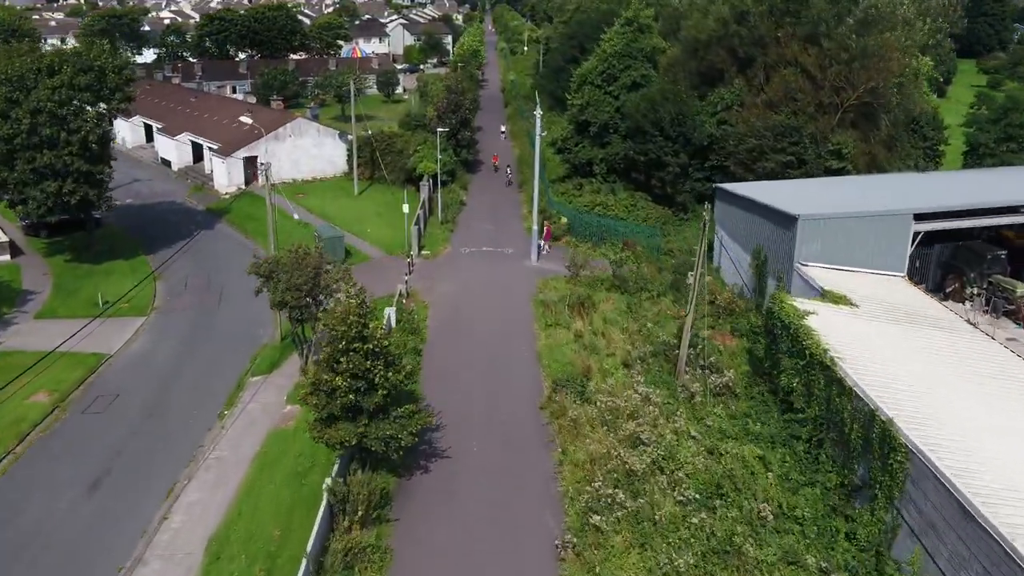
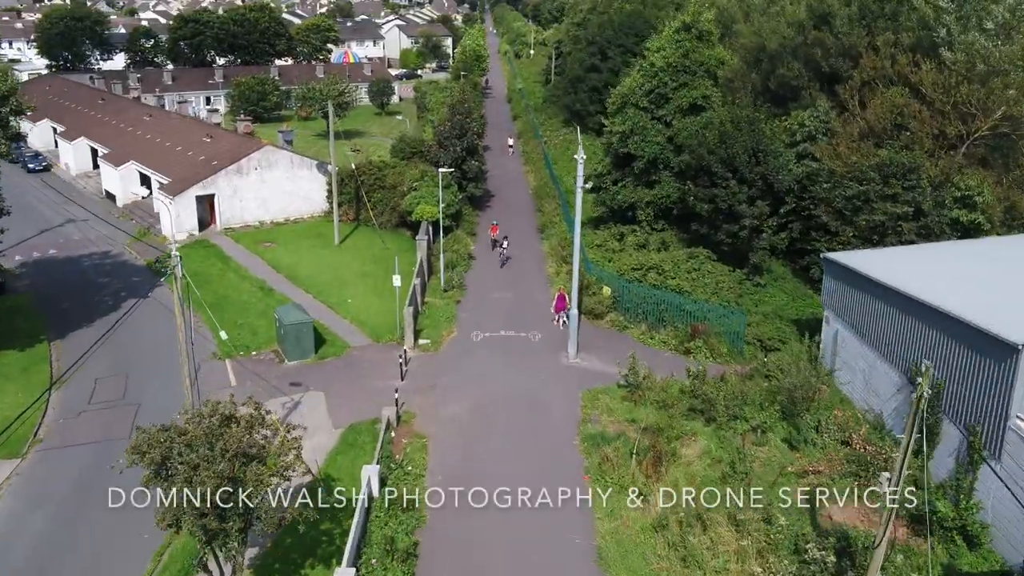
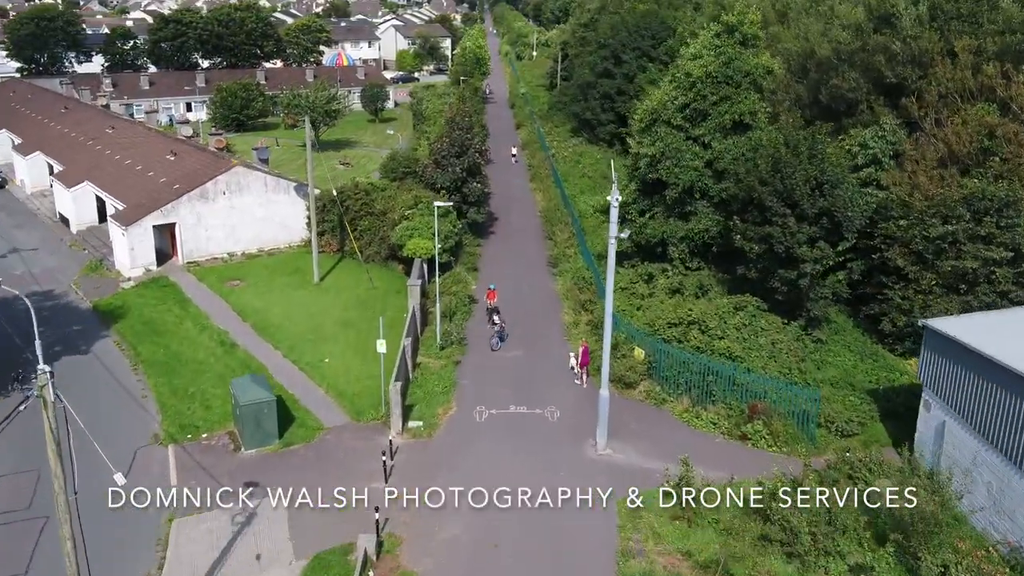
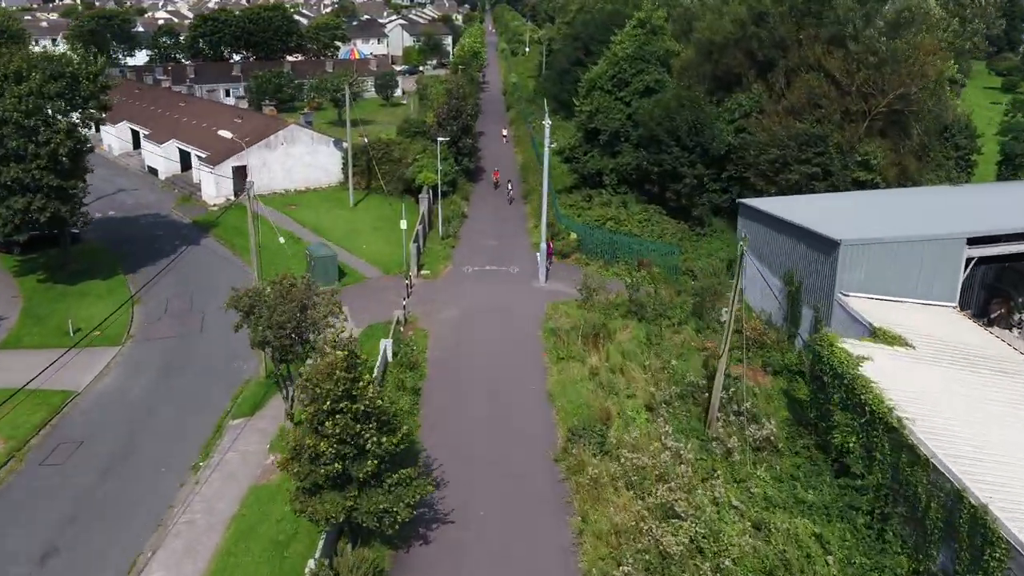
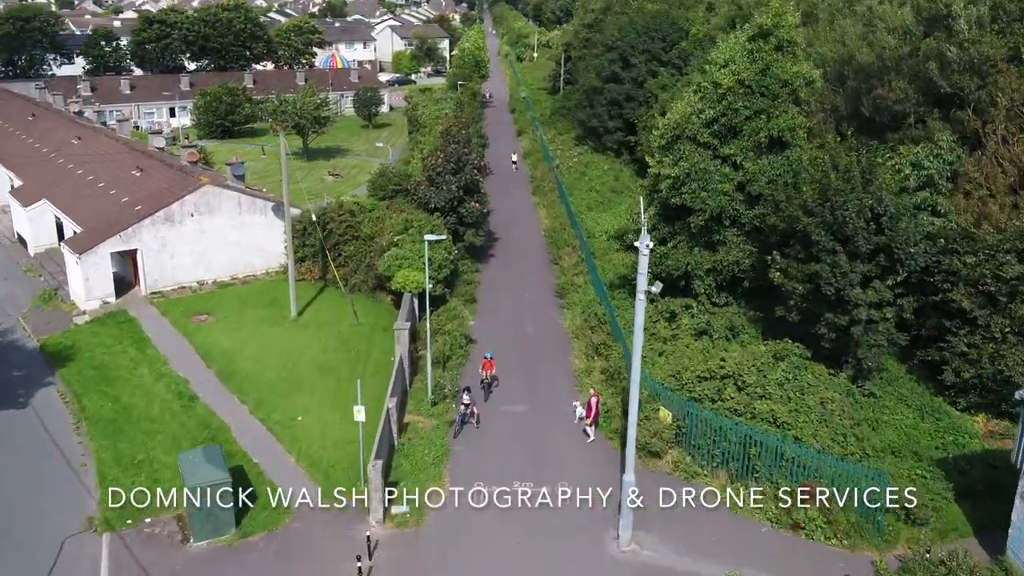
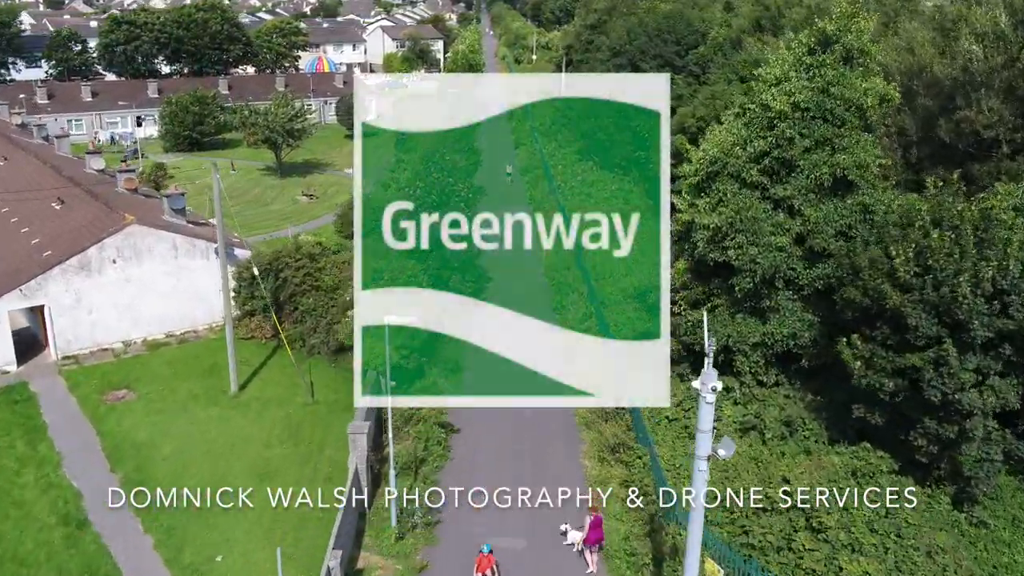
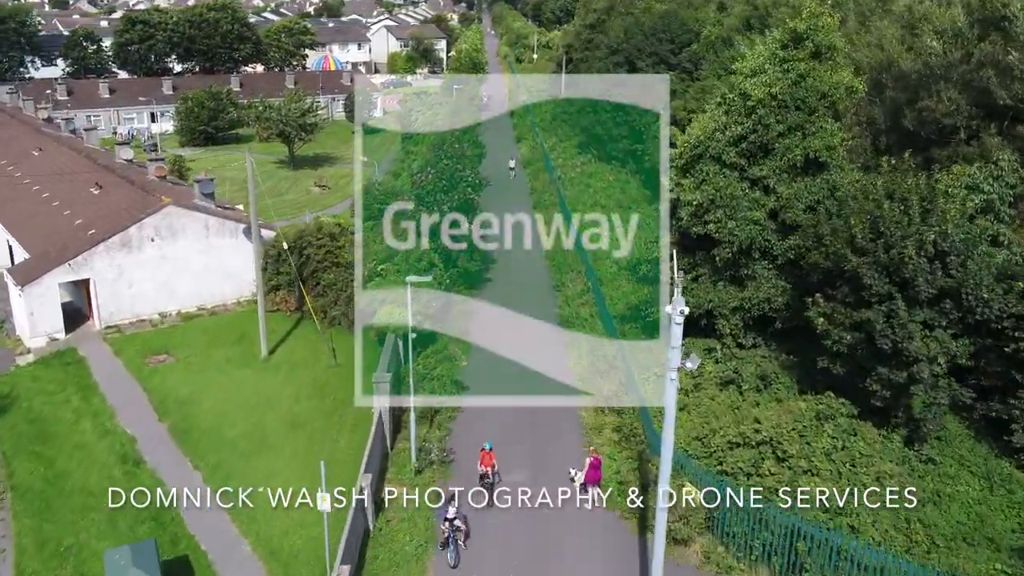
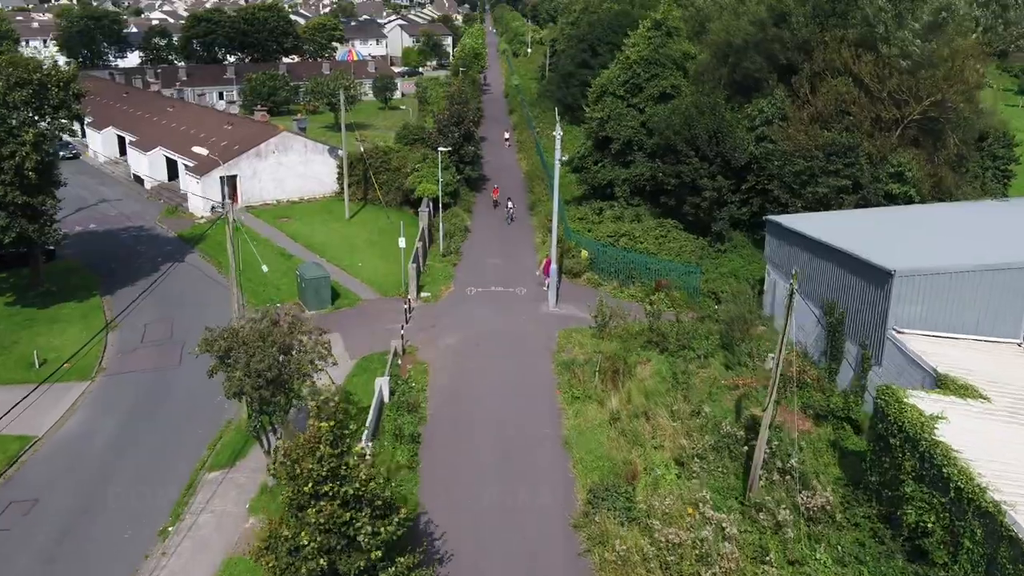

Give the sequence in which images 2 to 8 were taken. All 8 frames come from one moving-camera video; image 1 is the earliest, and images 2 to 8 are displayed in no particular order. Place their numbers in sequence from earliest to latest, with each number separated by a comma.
4, 8, 2, 3, 5, 7, 6
